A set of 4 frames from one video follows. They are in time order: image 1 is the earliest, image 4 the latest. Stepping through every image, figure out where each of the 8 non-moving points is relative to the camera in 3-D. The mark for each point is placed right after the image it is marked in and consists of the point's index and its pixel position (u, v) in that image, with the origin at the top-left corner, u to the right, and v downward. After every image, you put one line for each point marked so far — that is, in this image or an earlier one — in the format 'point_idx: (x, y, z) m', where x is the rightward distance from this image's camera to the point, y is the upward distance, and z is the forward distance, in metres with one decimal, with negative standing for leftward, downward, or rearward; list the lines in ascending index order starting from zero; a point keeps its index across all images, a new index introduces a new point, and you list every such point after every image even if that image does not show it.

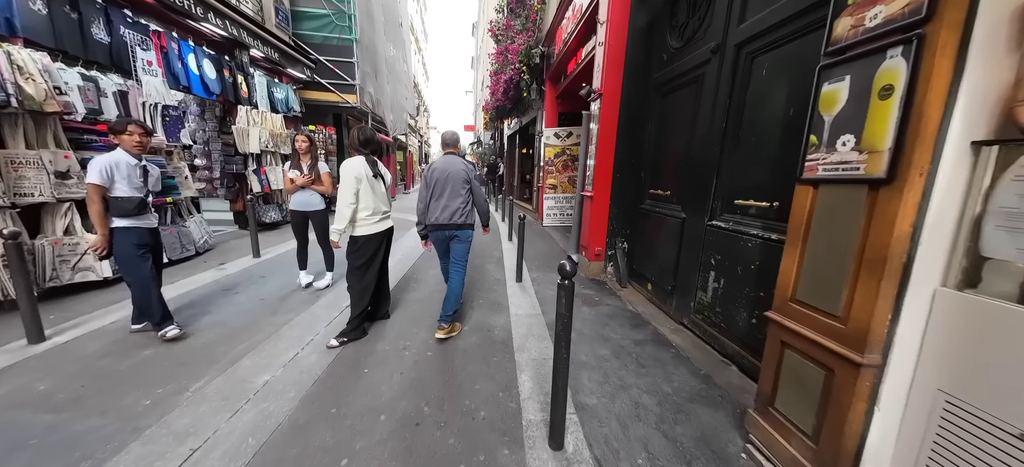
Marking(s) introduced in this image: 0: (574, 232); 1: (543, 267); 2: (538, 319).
0: (+1.1, 0.0, +5.6) m
1: (+0.5, -0.6, +5.5) m
2: (+0.3, -0.9, +3.7) m
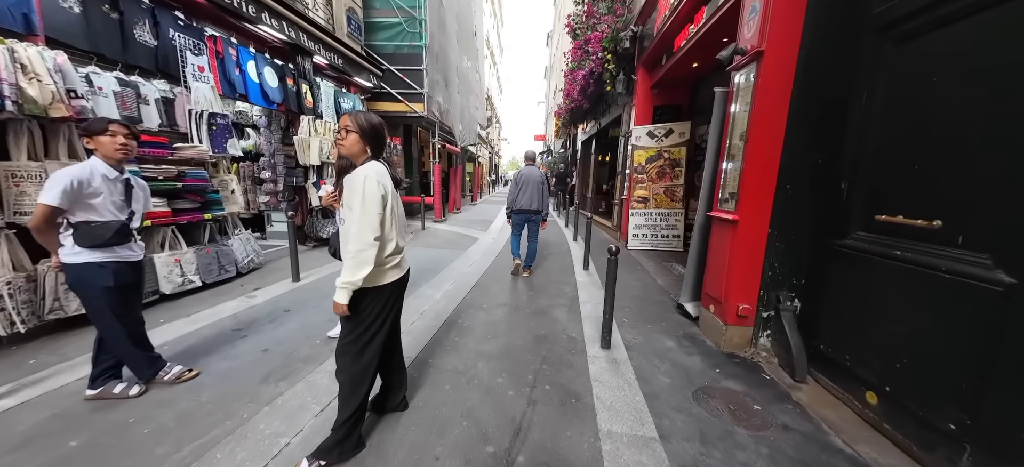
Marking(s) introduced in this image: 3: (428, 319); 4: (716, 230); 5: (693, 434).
0: (+2.1, -0.4, +3.8) m
1: (+1.5, -1.0, +3.7) m
2: (+0.9, -1.3, +2.0) m
3: (-1.0, -1.0, +3.8) m
4: (+2.1, 0.0, +3.4) m
5: (+1.2, -1.3, +2.1) m
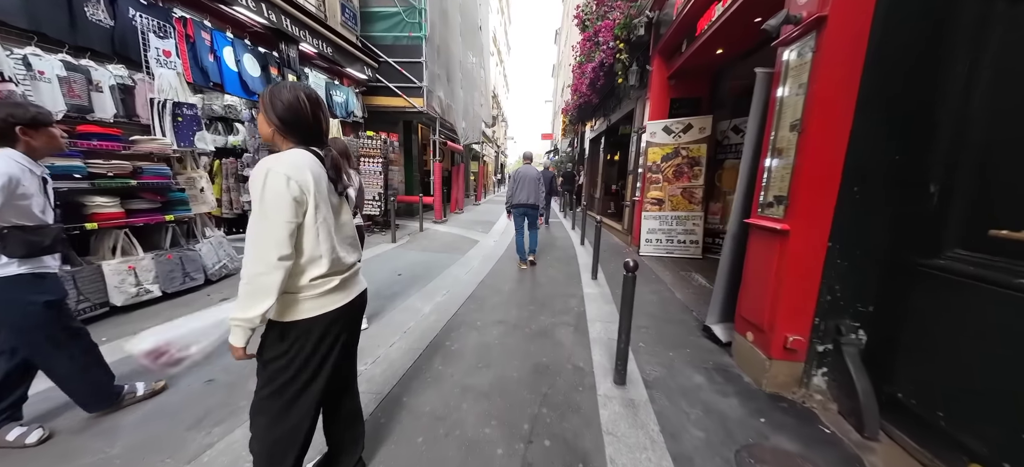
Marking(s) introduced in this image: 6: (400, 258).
0: (+2.0, -0.5, +3.2) m
1: (+1.4, -1.1, +3.2) m
2: (+0.8, -1.4, +1.4) m
3: (-1.0, -1.1, +3.3) m
4: (+2.1, -0.1, +2.8) m
5: (+1.1, -1.4, +1.6) m
6: (-2.1, -0.4, +6.2) m
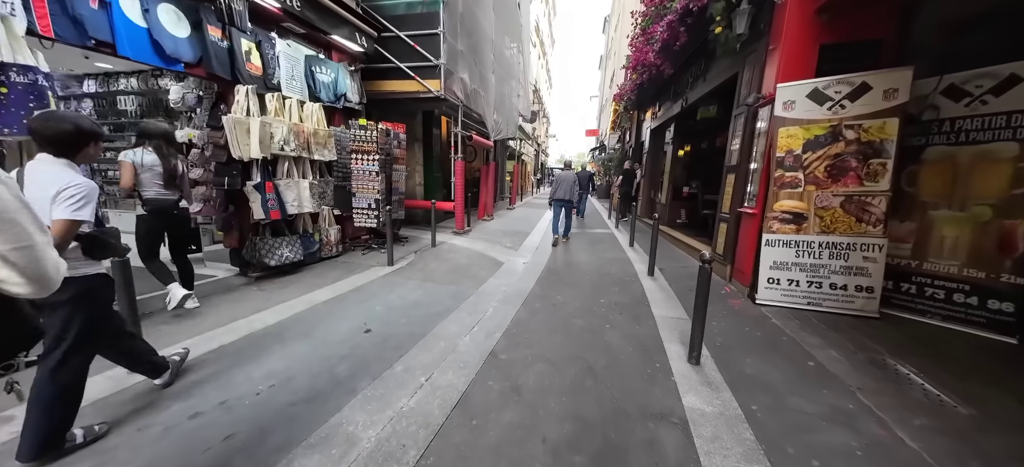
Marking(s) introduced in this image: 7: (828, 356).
0: (+2.1, -1.0, +0.8) m
1: (+1.5, -1.5, +0.9) m
2: (+0.6, -1.8, -0.8) m
3: (-1.0, -1.4, +1.3) m
4: (+2.1, -0.5, +0.4) m
5: (+0.9, -1.8, -0.7) m
6: (-1.7, -0.8, +4.3) m
7: (+2.8, -1.1, +2.9) m
